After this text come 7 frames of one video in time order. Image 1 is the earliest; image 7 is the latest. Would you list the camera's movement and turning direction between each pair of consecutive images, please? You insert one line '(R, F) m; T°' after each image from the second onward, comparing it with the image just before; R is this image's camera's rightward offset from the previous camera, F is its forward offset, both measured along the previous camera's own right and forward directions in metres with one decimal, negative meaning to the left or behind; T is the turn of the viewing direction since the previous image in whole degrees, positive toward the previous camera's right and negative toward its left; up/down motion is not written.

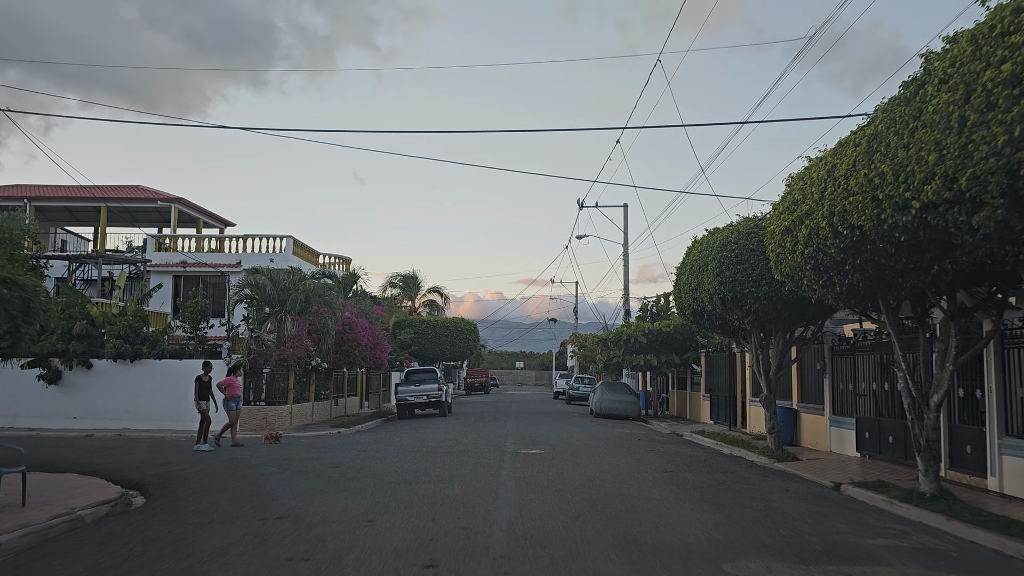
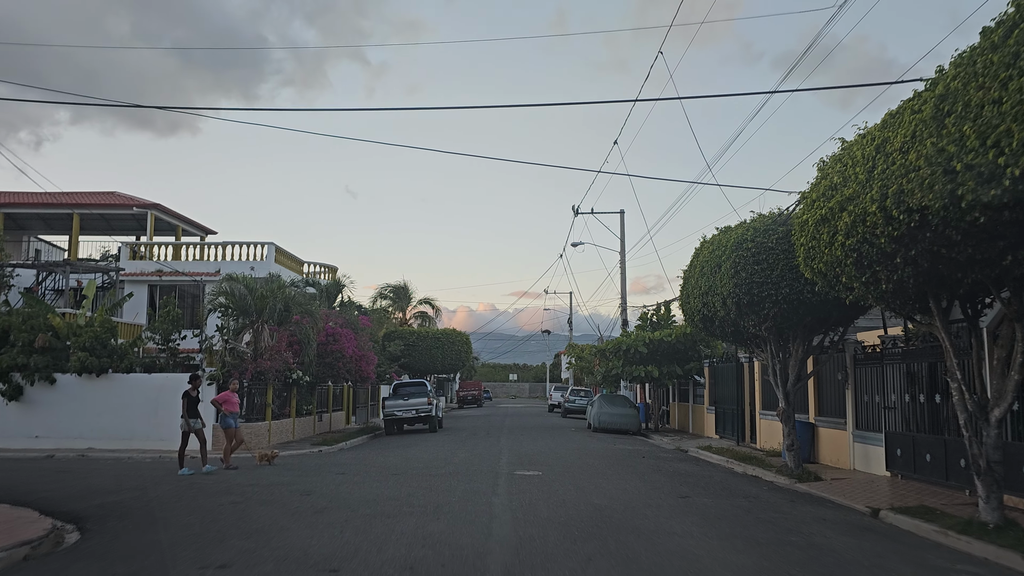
(0.0, +1.5) m; 0°
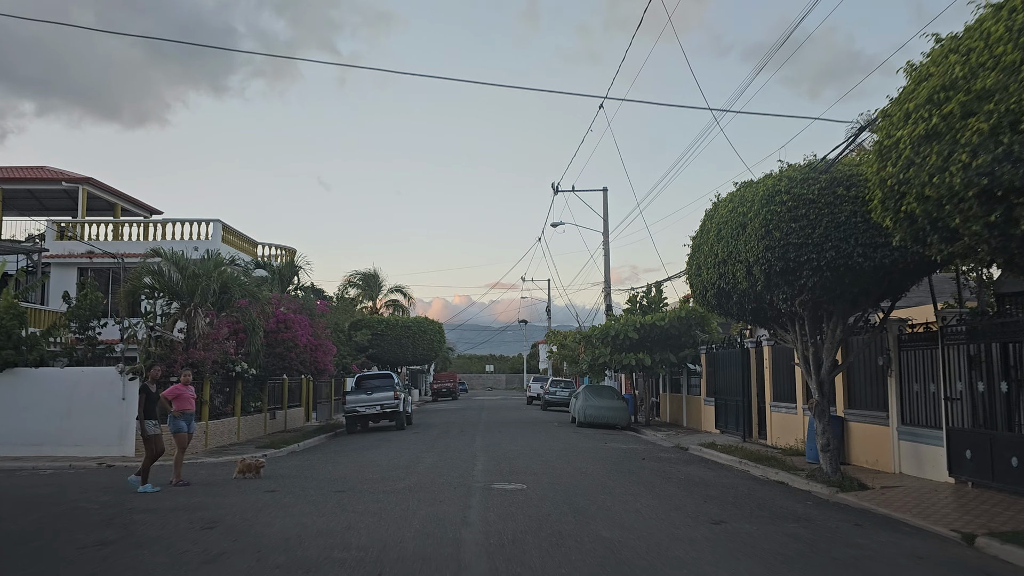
(0.0, +2.8) m; +2°
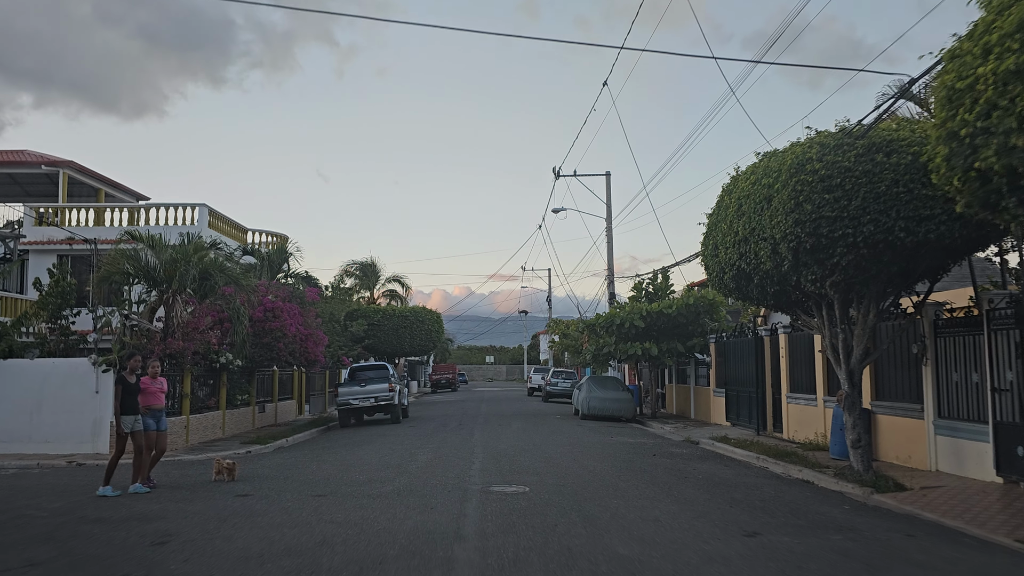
(0.0, +1.1) m; 0°
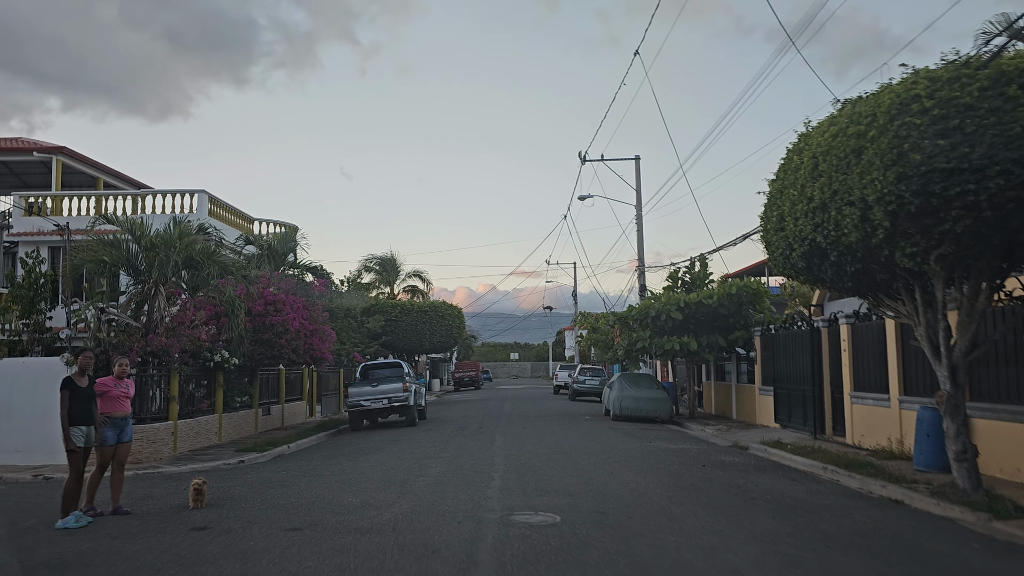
(0.0, +2.0) m; -2°
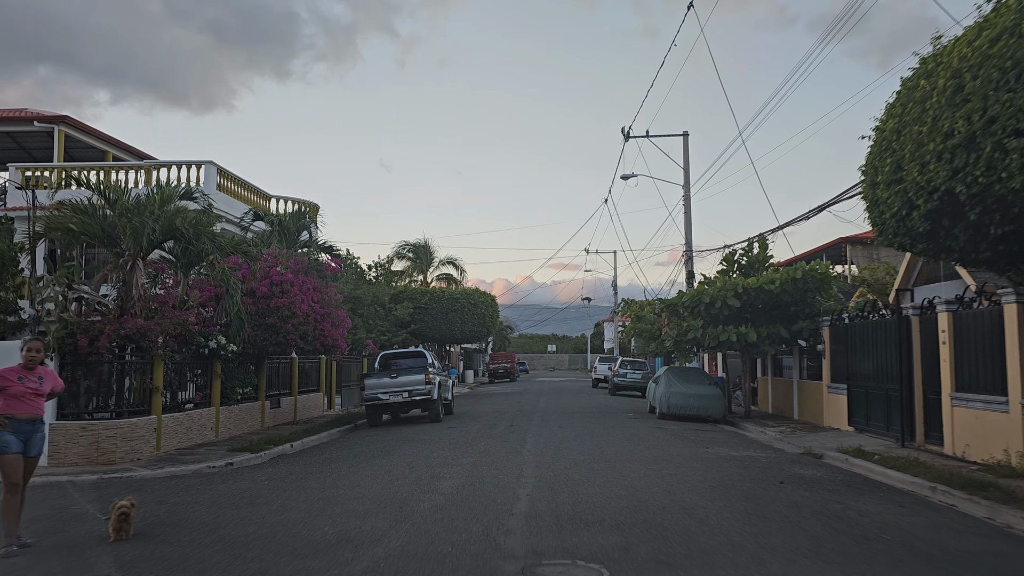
(+0.1, +2.3) m; -3°
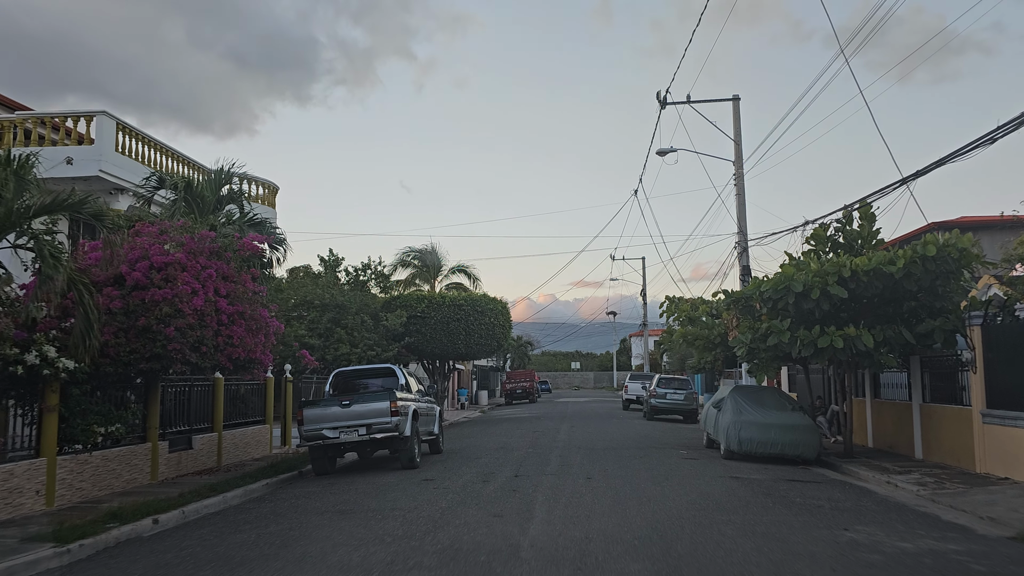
(+0.3, +5.9) m; -2°
